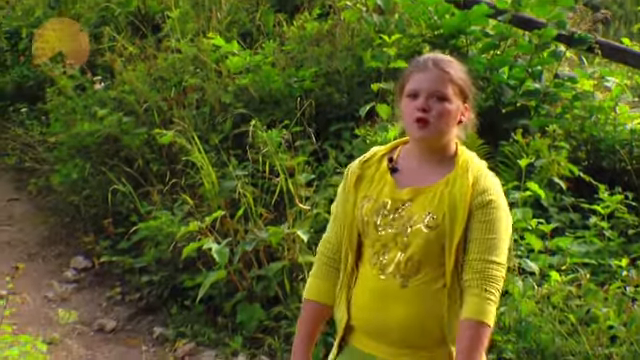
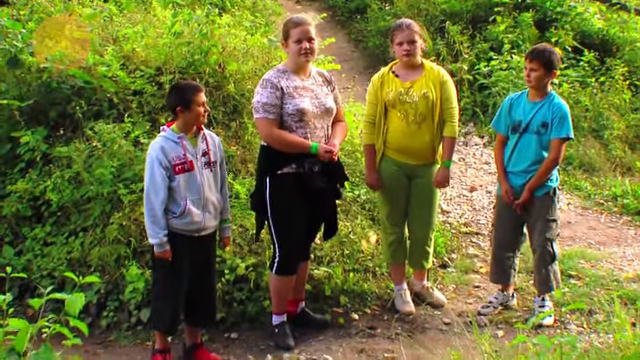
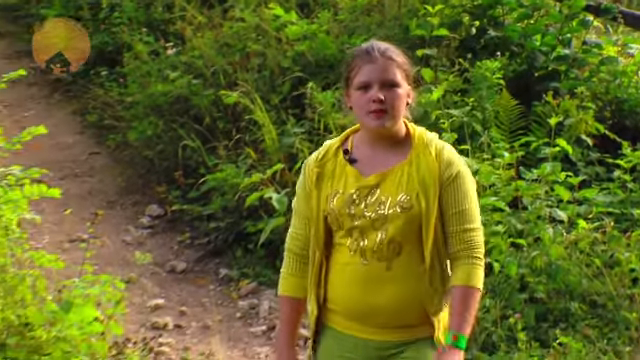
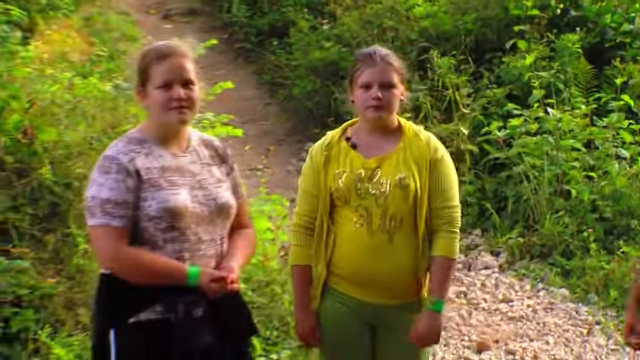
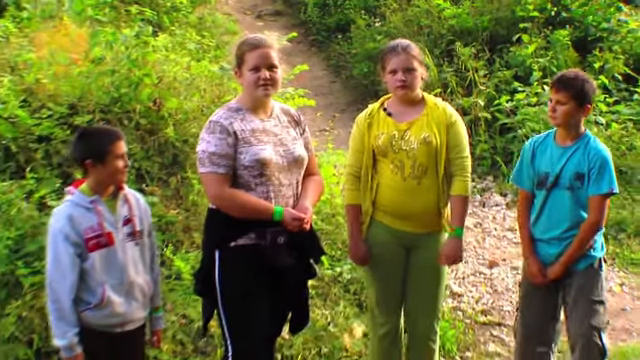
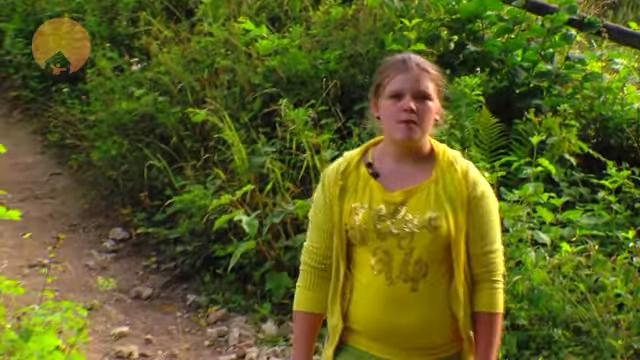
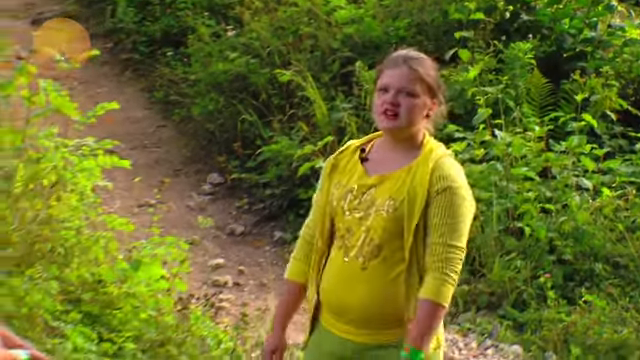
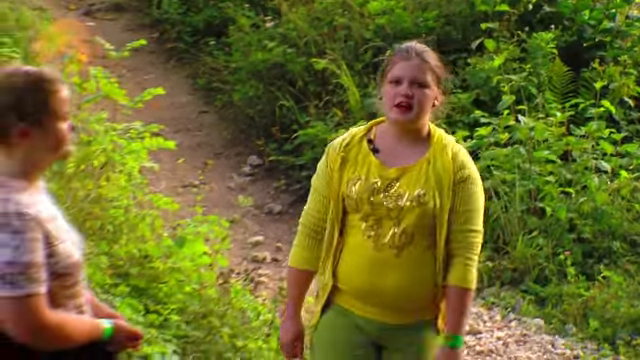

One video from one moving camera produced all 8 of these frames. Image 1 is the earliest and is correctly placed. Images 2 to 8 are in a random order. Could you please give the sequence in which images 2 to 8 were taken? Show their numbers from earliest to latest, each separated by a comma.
6, 3, 7, 8, 4, 5, 2
